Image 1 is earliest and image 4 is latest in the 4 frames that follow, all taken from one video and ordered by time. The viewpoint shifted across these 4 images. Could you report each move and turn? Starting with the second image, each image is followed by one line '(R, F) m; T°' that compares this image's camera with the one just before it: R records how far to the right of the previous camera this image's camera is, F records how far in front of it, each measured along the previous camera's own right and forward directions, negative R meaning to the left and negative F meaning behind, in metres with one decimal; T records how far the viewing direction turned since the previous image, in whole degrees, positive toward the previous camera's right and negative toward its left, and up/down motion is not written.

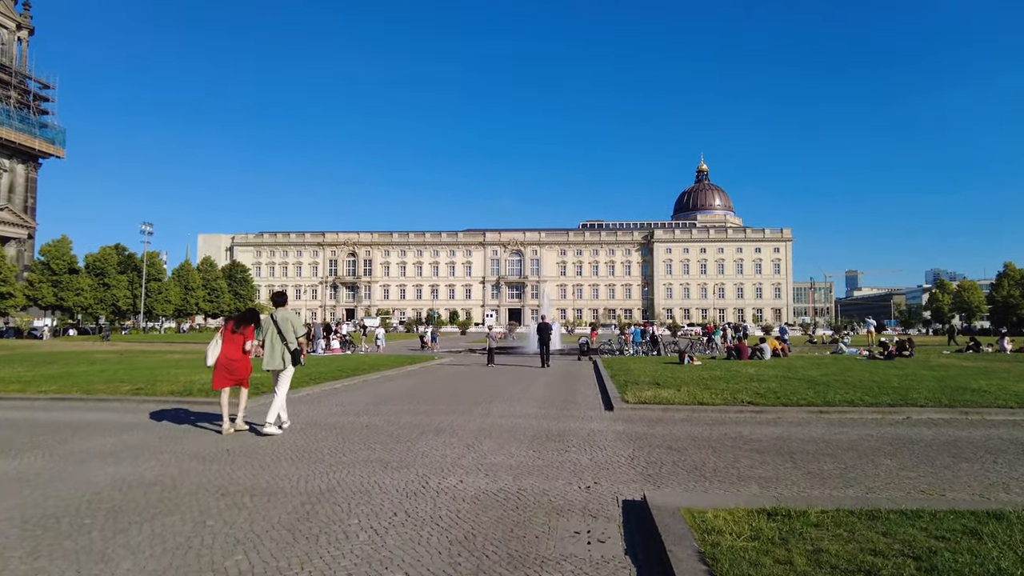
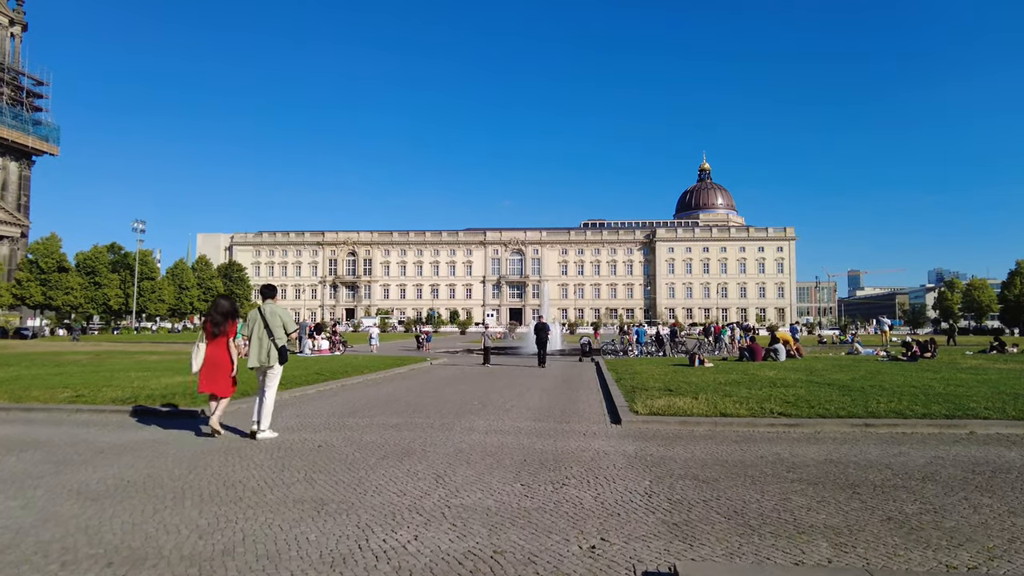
(+0.2, +1.8) m; 0°
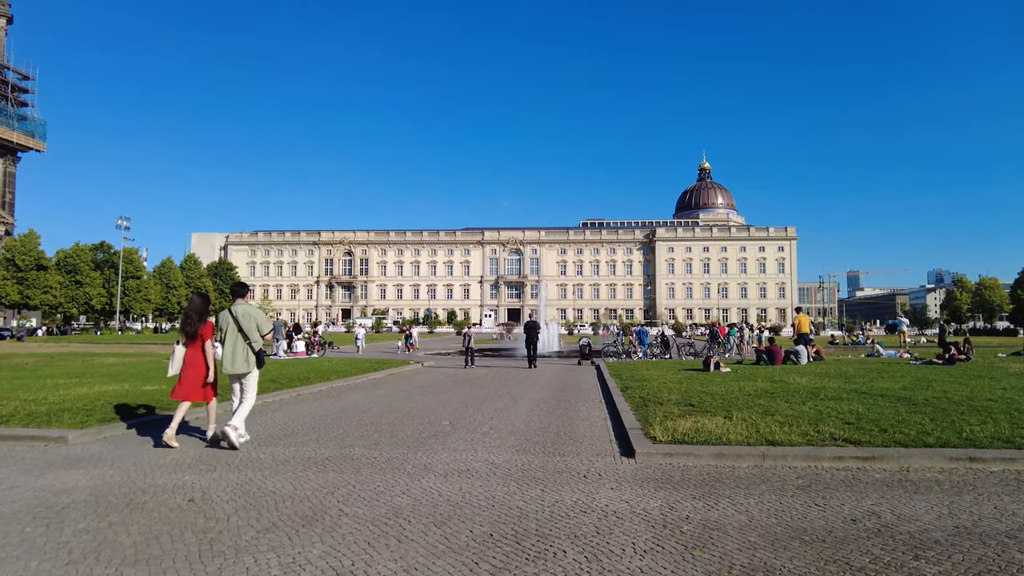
(+0.3, +2.7) m; 0°
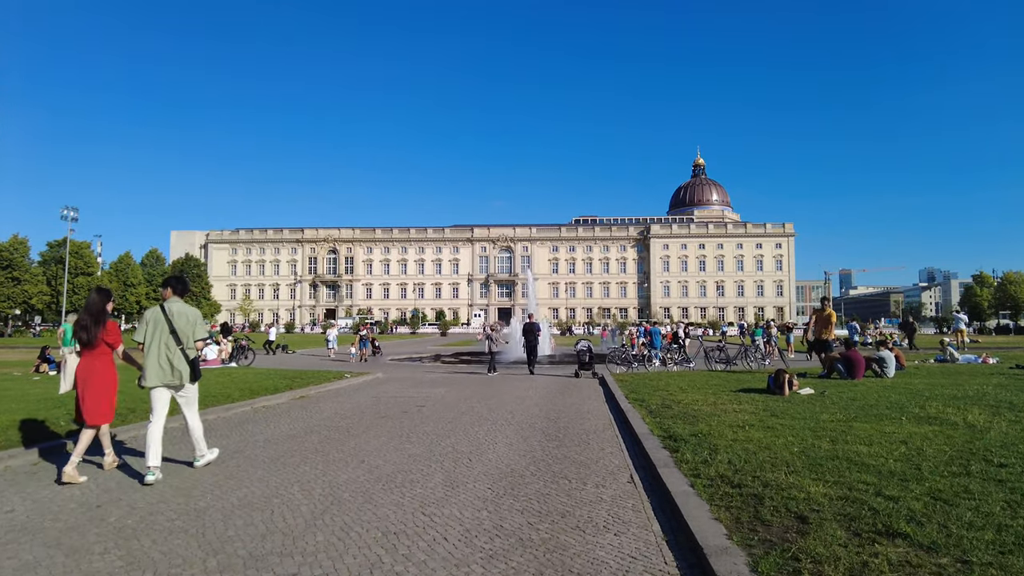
(+0.6, +7.0) m; +1°
